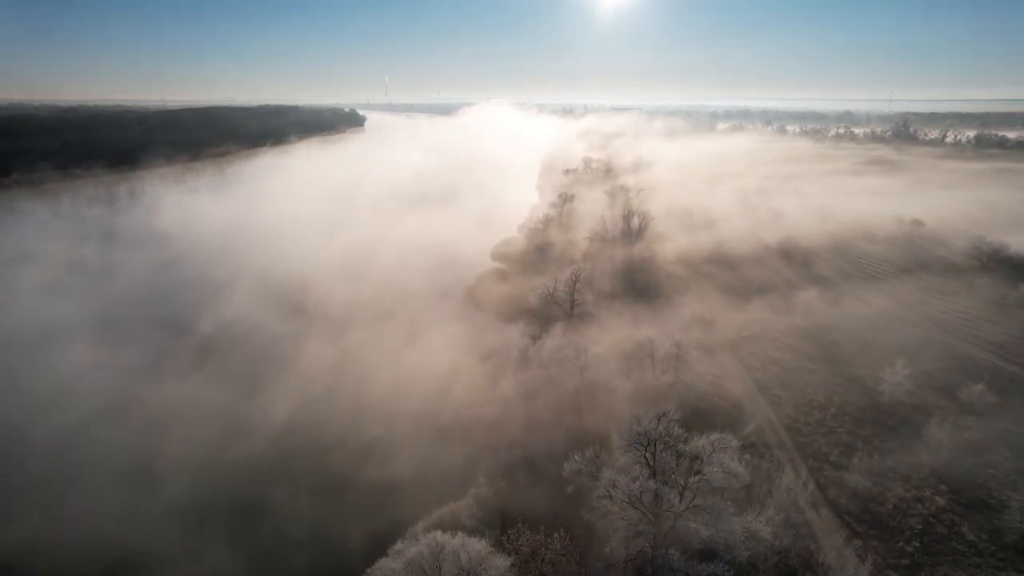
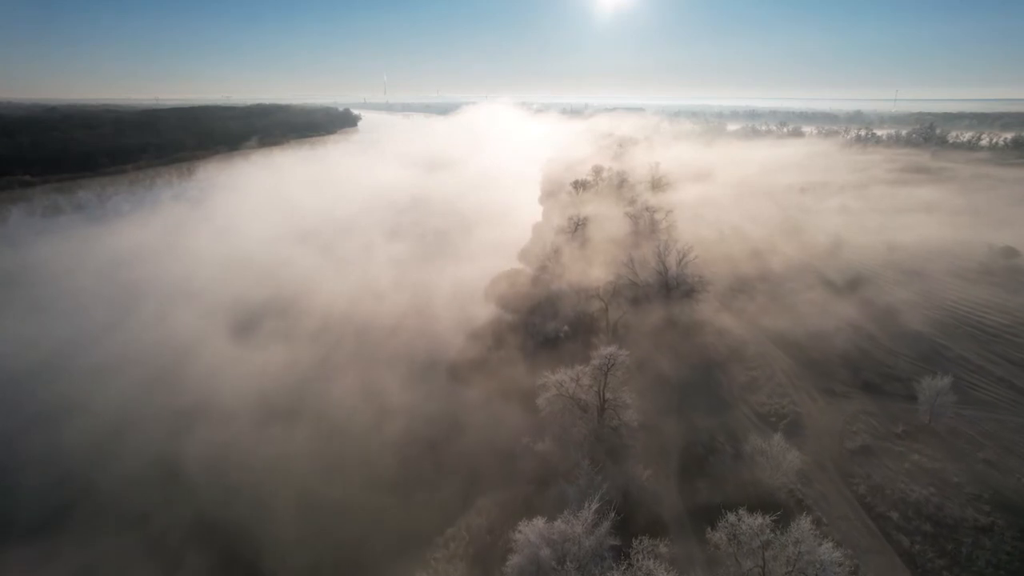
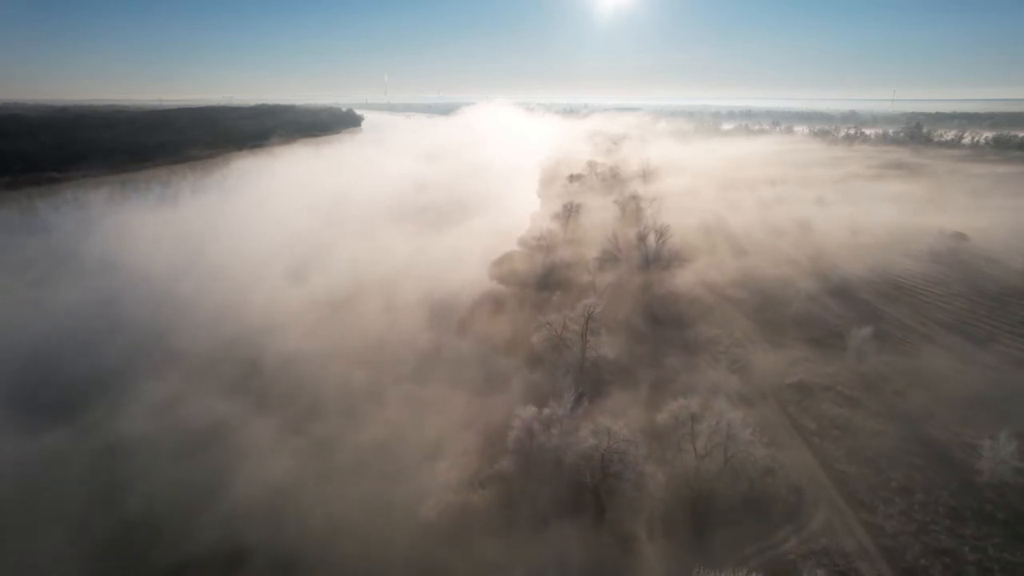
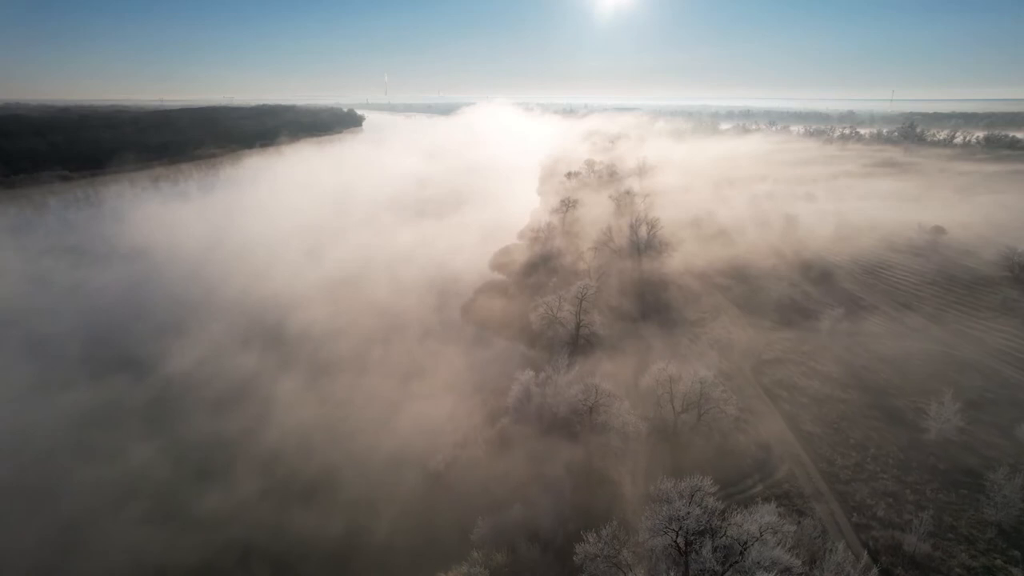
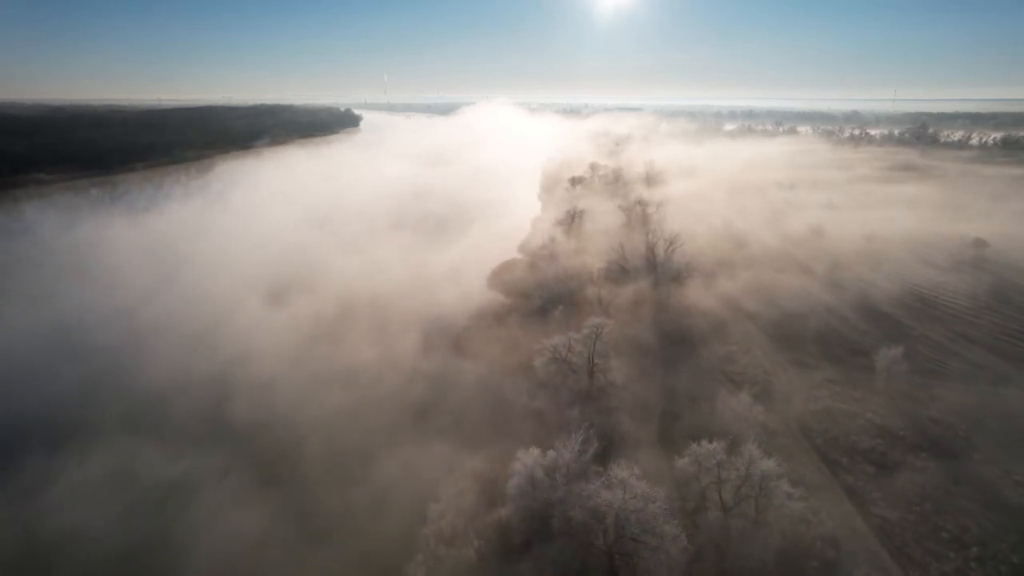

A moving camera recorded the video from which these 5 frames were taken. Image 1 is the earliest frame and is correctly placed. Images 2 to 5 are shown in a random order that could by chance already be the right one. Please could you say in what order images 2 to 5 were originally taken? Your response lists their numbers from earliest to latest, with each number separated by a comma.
4, 3, 5, 2
